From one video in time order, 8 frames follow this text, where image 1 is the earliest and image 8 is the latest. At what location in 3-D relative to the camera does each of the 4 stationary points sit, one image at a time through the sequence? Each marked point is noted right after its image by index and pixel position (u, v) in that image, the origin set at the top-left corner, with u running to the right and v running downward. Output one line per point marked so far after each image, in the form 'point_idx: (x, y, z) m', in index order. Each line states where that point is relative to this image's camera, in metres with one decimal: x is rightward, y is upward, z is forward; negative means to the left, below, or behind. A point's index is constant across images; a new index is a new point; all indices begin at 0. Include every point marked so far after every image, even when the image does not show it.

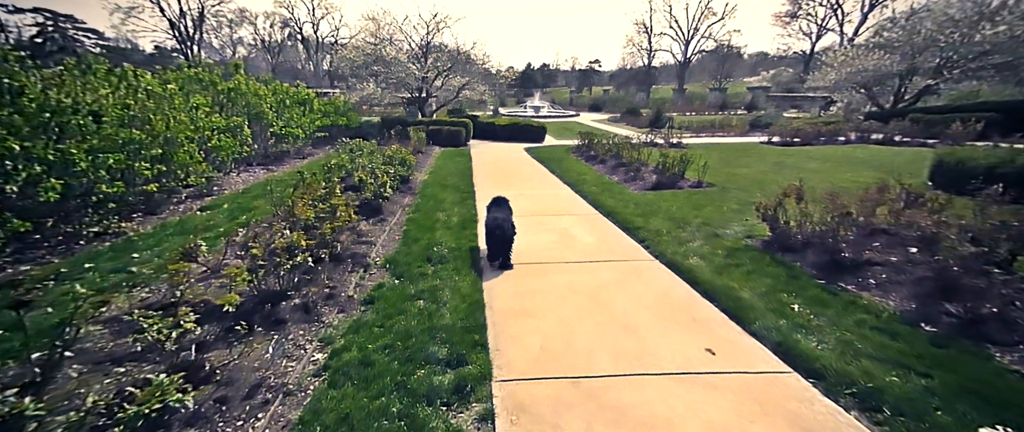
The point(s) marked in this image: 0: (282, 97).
0: (-6.2, +3.2, +11.9) m
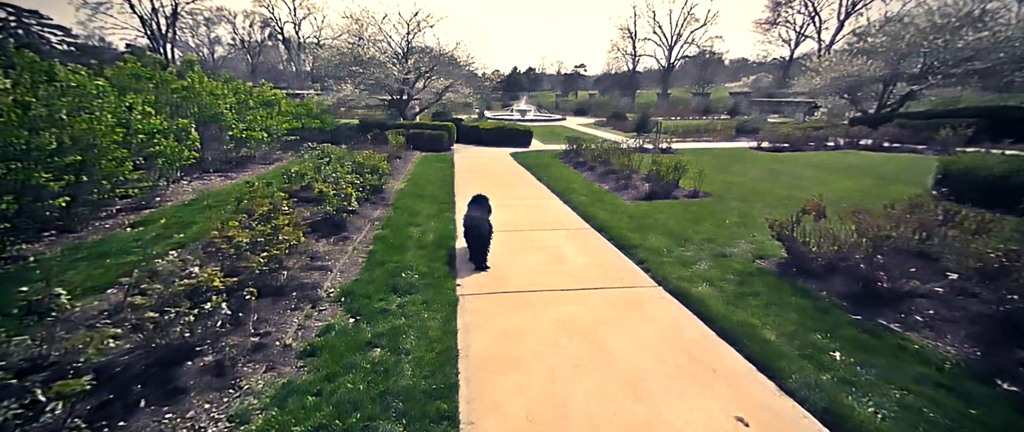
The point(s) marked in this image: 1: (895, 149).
0: (-6.6, +2.9, +11.0) m
1: (+13.6, +2.4, +15.7) m
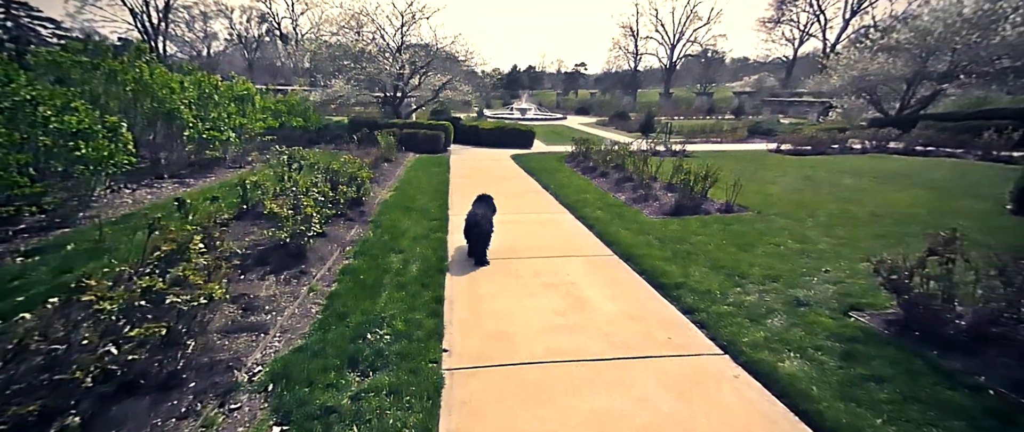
0: (-6.5, +2.7, +9.7) m
1: (+13.7, +2.0, +14.4) m
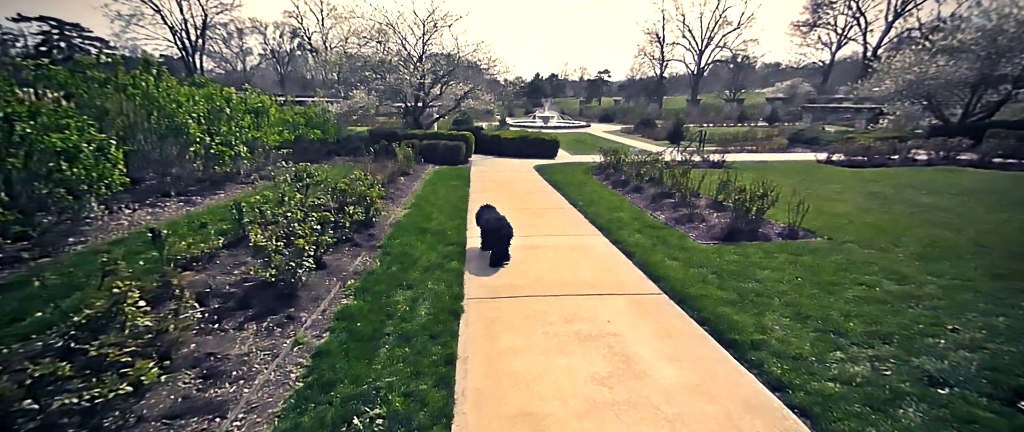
0: (-5.9, +2.3, +9.2) m
1: (+14.4, +1.5, +12.8) m
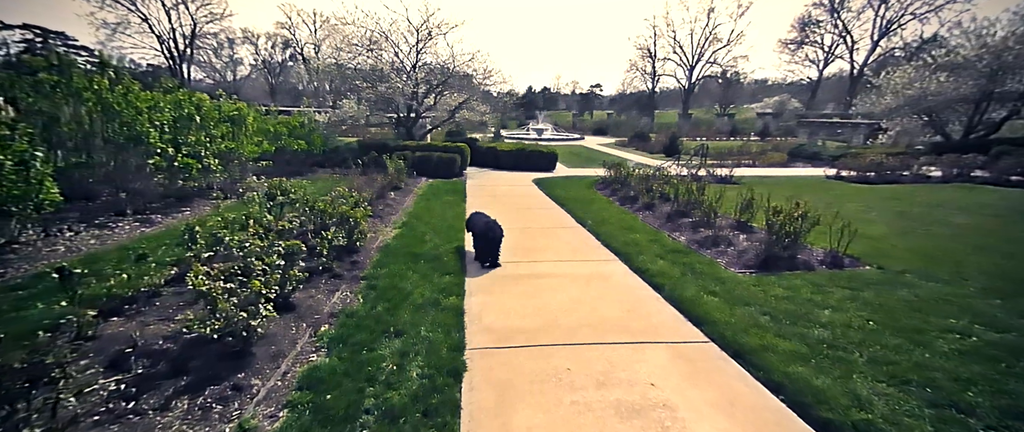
0: (-5.9, +1.9, +8.3) m
1: (+14.4, +0.9, +12.3) m
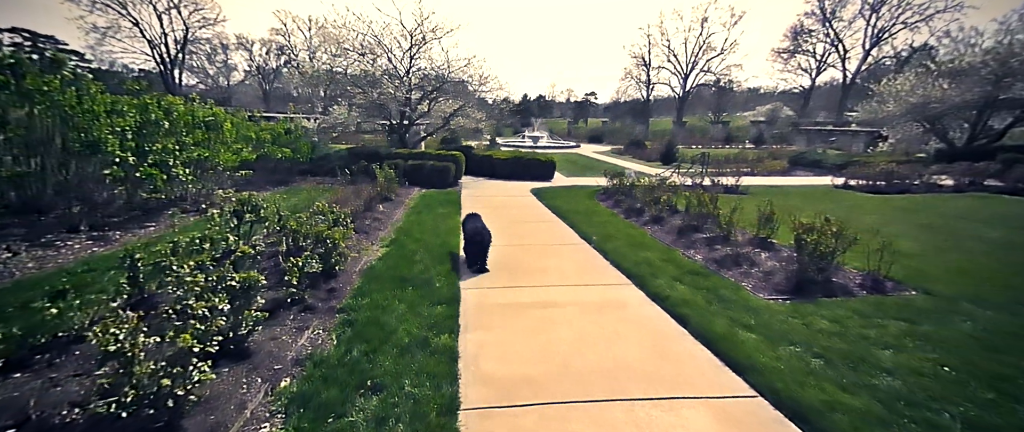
0: (-5.9, +1.7, +7.6) m
1: (+14.3, +0.7, +11.8) m
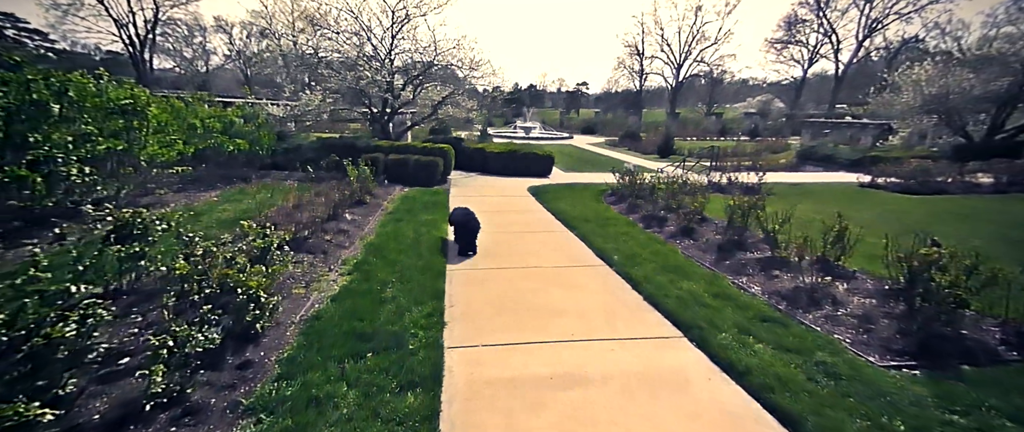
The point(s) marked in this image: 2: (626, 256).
0: (-5.9, +1.5, +5.8) m
1: (+14.2, +0.5, +10.5) m
2: (+1.6, -0.6, +6.2) m
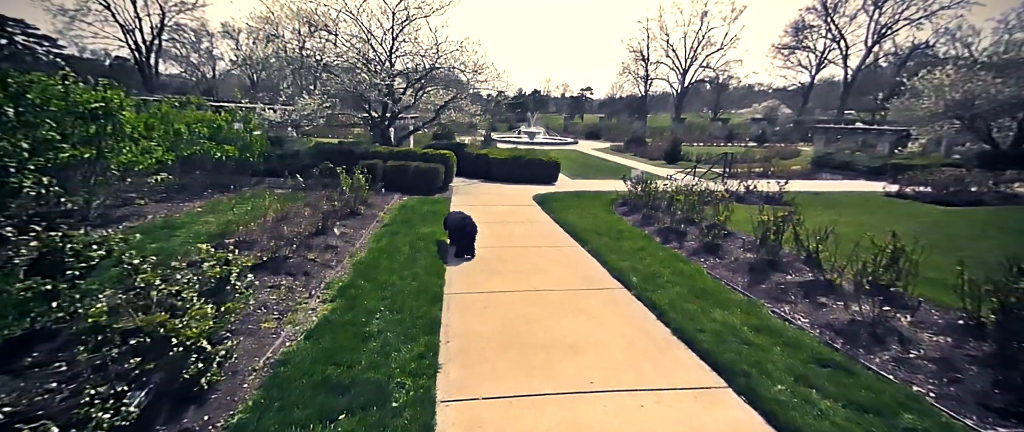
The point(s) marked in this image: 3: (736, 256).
0: (-5.8, +1.3, +5.2) m
1: (+14.4, +0.2, +9.7) m
2: (+1.7, -0.8, +5.5) m
3: (+3.2, -0.6, +6.2) m
